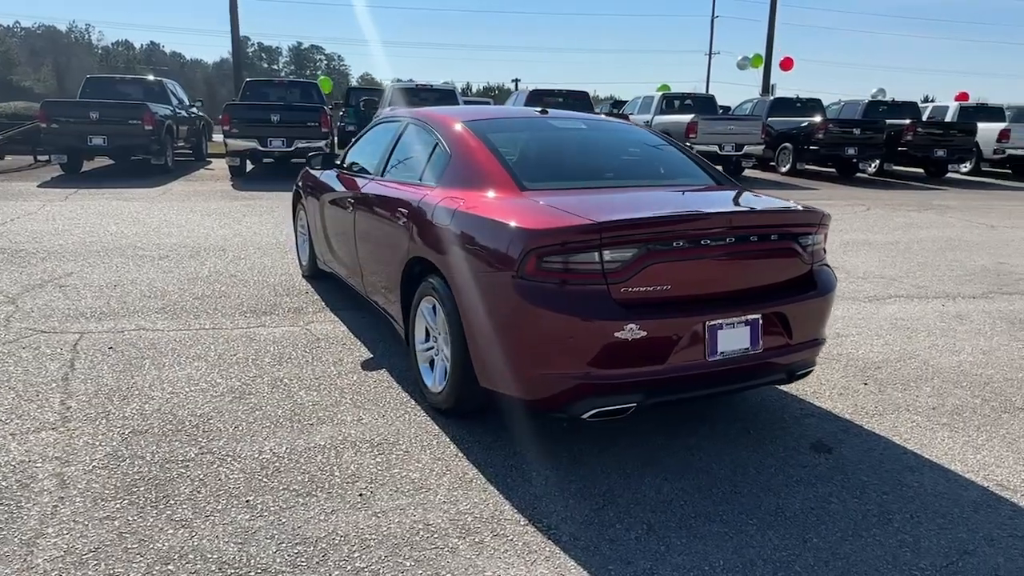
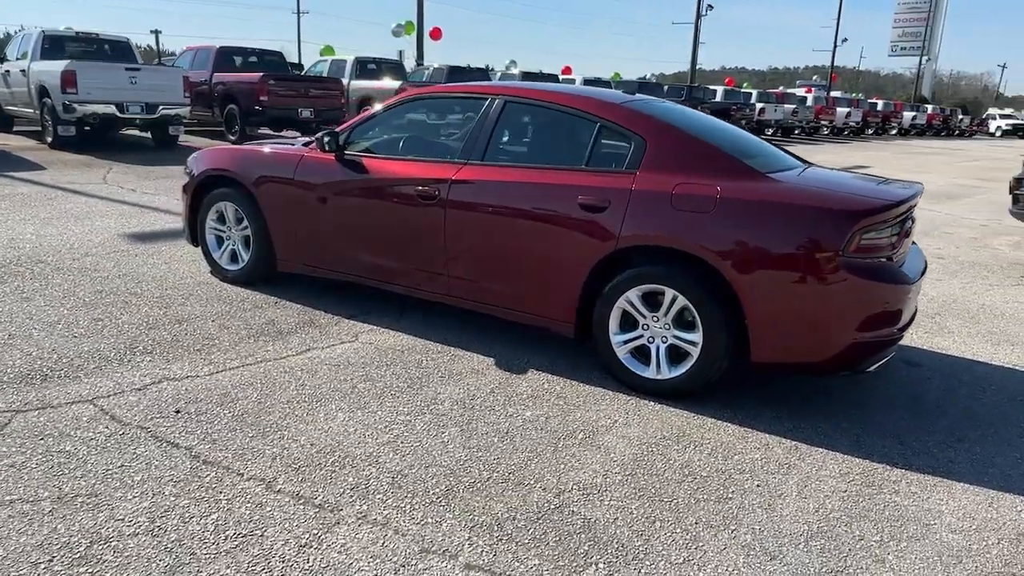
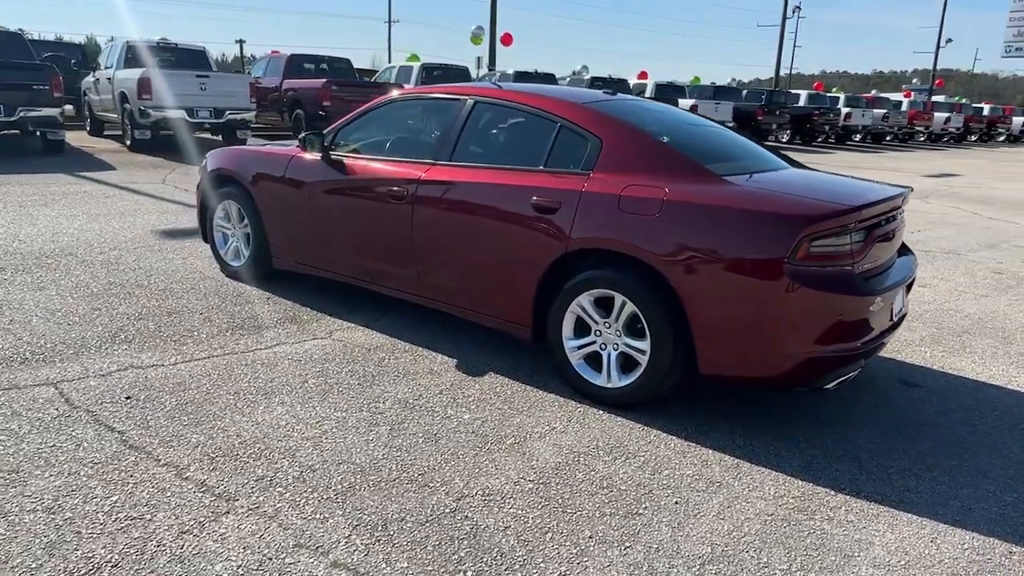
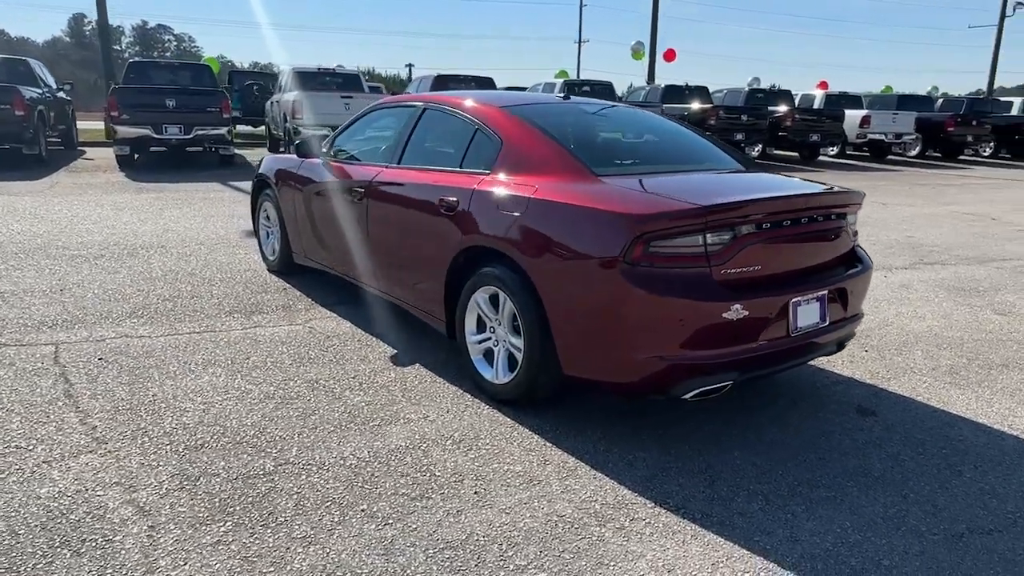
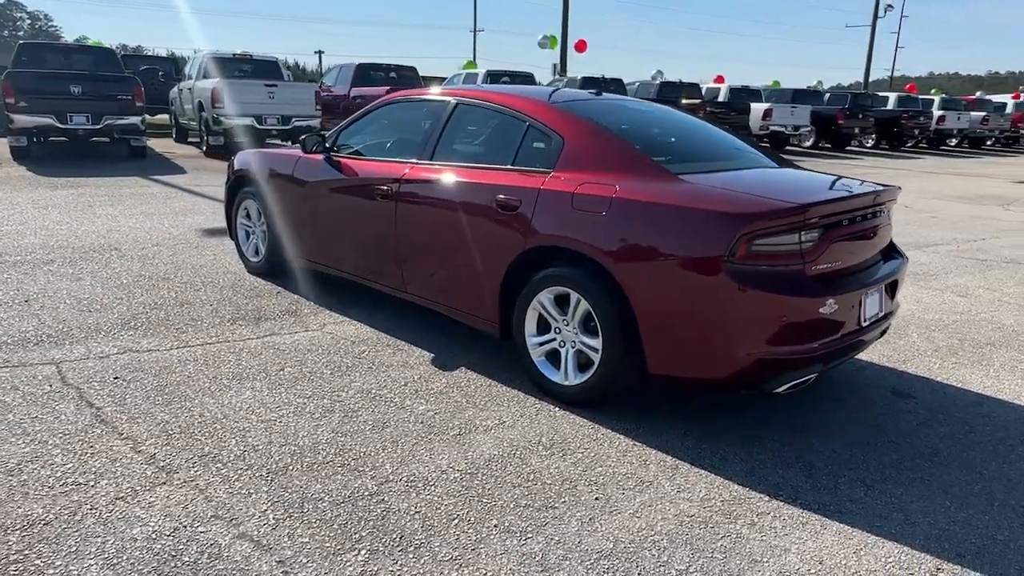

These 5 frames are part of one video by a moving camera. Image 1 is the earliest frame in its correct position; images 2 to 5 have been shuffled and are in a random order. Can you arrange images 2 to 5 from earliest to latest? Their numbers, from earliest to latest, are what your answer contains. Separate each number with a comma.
4, 5, 3, 2
